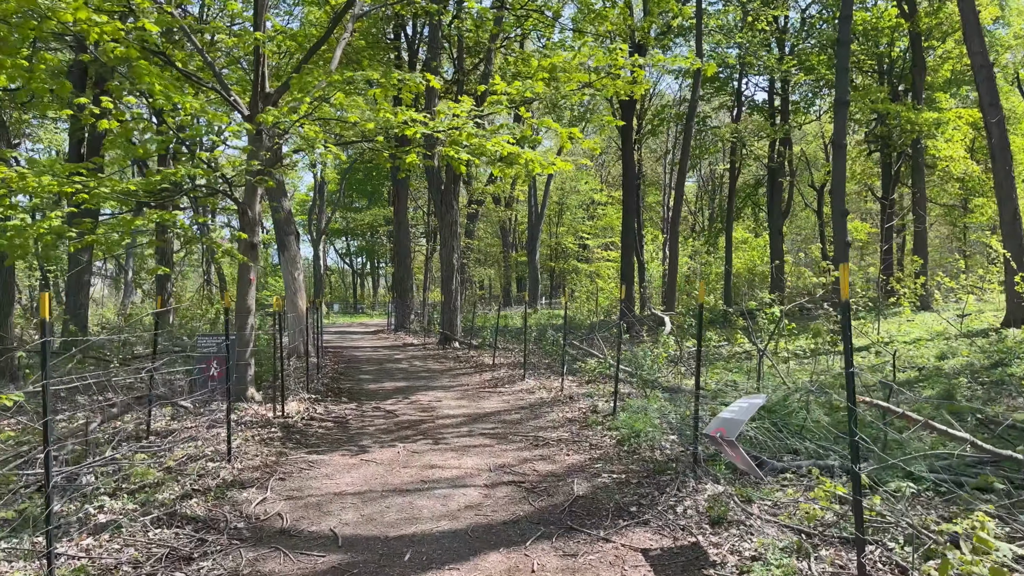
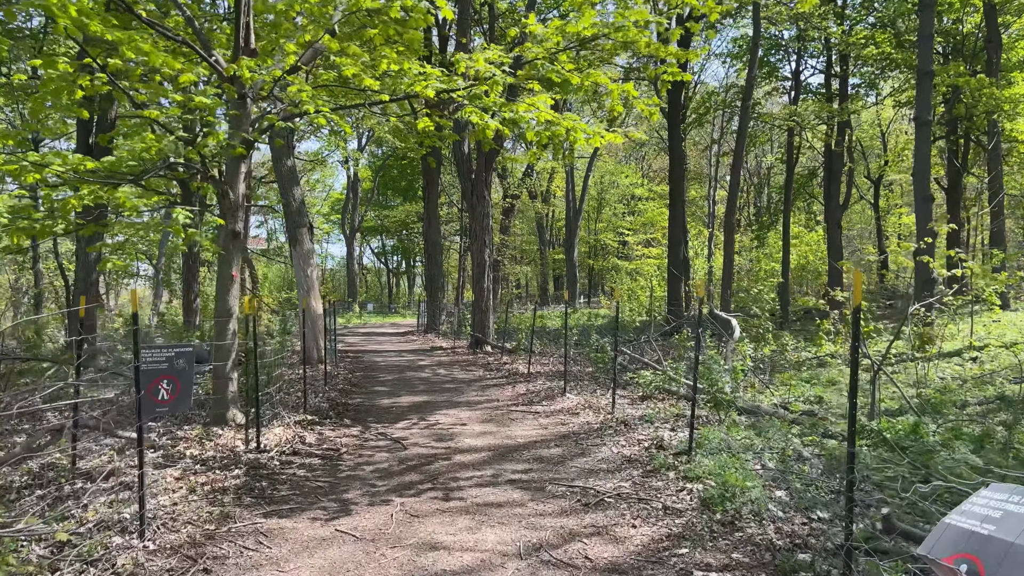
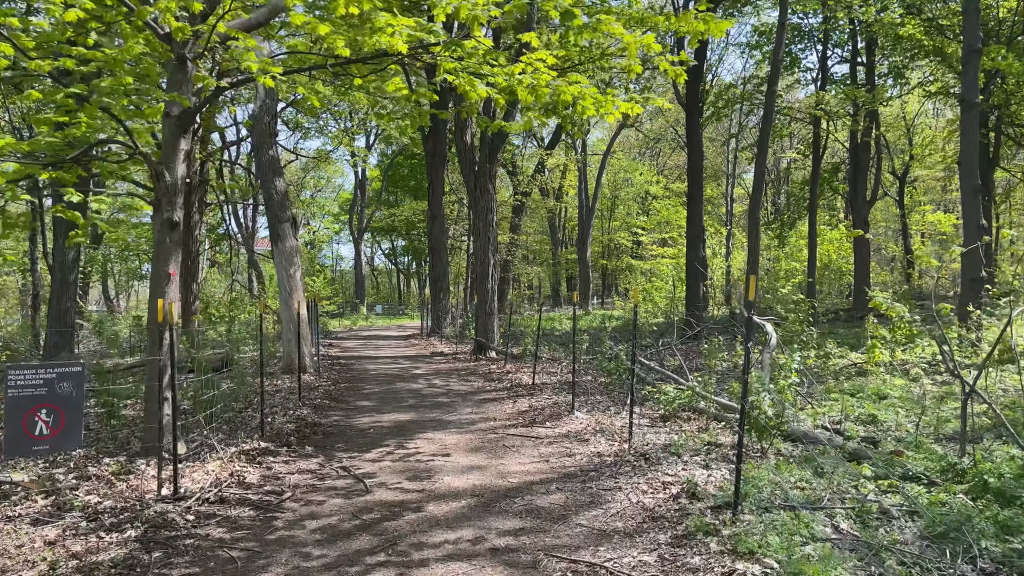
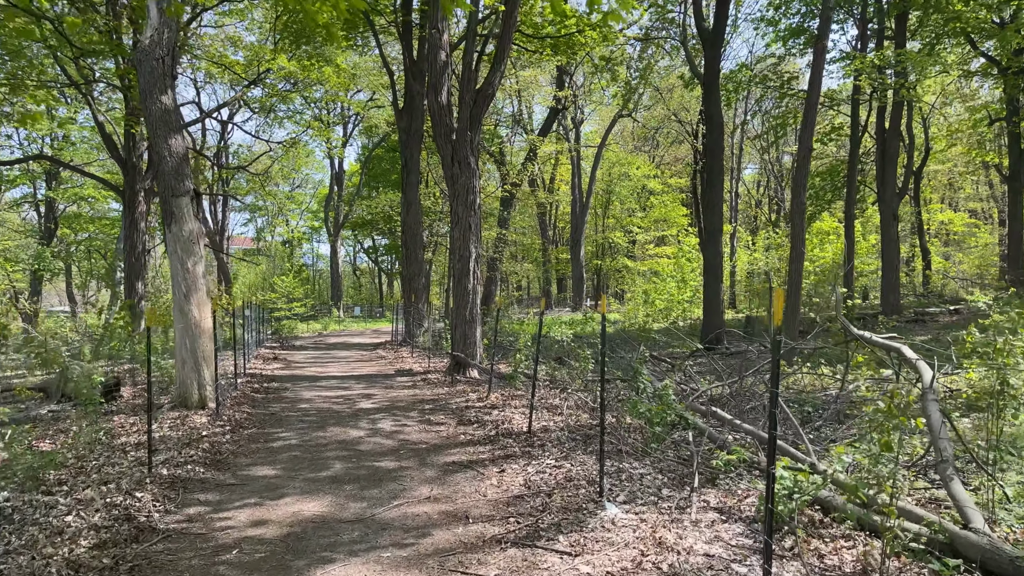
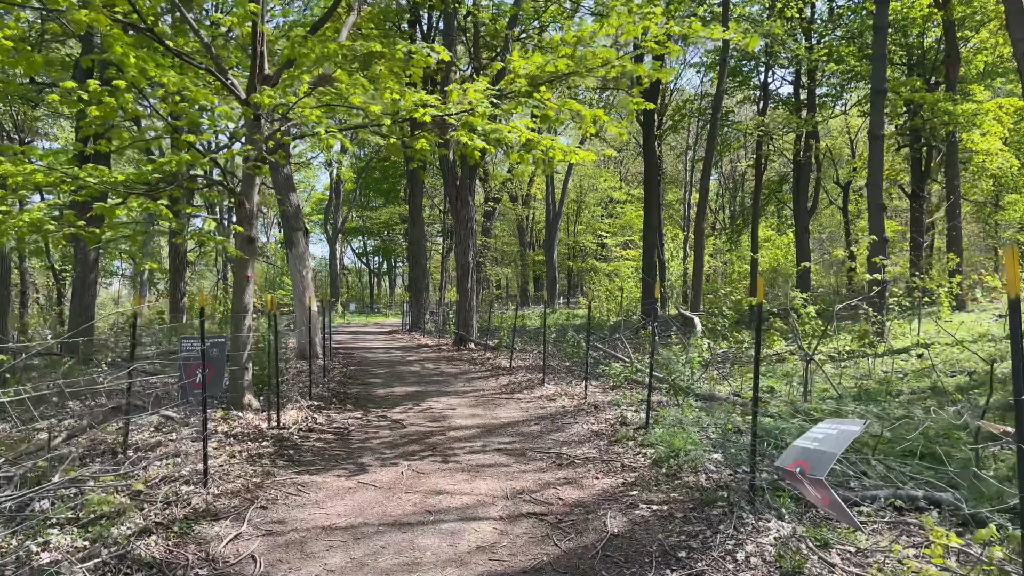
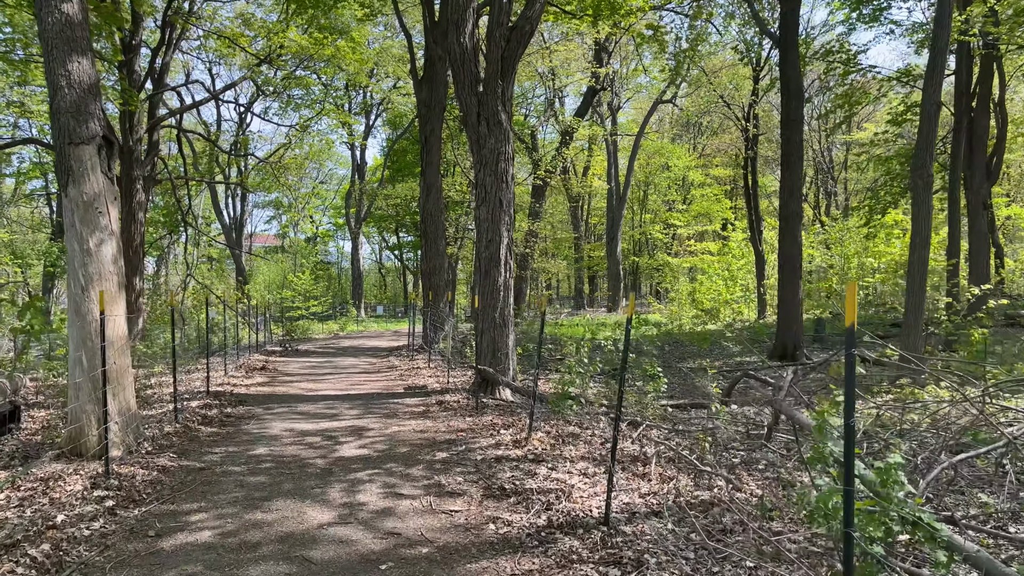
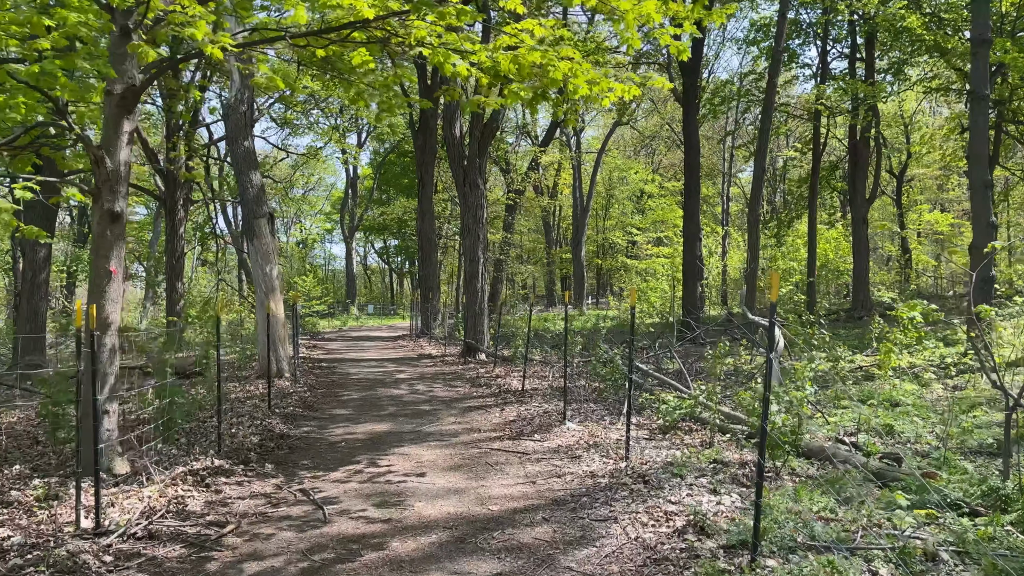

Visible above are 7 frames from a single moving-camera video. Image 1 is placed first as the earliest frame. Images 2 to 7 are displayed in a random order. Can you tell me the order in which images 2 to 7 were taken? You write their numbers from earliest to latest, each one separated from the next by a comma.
5, 2, 3, 7, 4, 6
